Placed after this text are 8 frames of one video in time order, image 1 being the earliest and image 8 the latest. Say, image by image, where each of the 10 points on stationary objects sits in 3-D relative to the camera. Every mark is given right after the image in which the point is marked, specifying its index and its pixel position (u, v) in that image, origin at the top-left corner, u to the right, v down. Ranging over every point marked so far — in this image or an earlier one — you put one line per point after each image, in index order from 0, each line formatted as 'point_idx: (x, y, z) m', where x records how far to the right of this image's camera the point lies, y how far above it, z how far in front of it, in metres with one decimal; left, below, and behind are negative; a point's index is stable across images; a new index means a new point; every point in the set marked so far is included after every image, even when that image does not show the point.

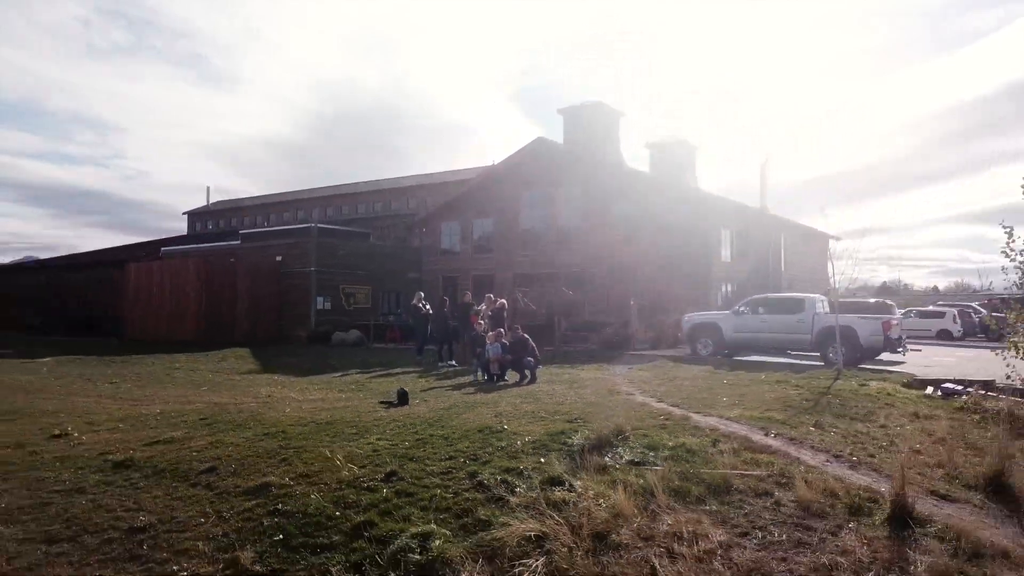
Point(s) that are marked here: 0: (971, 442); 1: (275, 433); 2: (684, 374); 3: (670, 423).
0: (+3.1, -1.0, +4.6) m
1: (-1.4, -0.9, +4.2) m
2: (+1.8, -0.9, +7.3) m
3: (+1.0, -0.8, +4.3) m
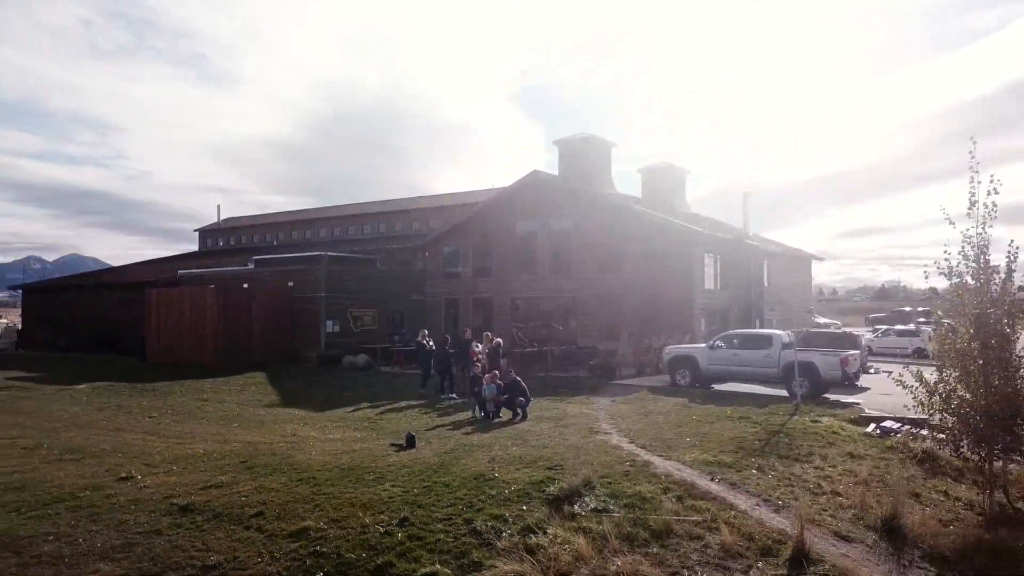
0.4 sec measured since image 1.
0: (+3.0, -1.5, +5.5) m
1: (-1.5, -1.4, +5.1) m
2: (+1.8, -1.4, +8.2) m
3: (+0.9, -1.4, +5.2) m
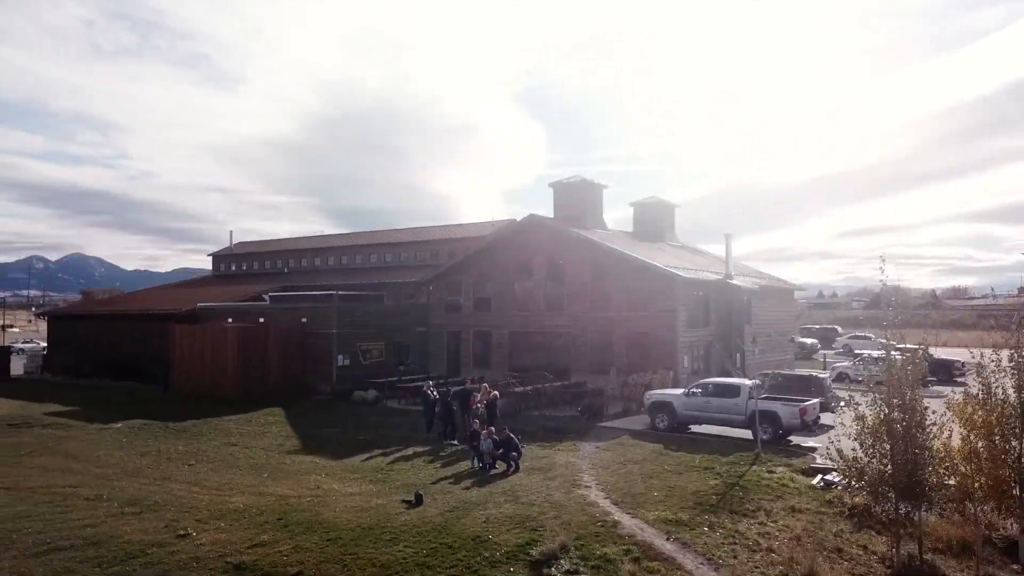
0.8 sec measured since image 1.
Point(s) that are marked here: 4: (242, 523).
0: (+2.9, -2.4, +6.5) m
1: (-1.6, -2.2, +6.2) m
2: (+1.7, -2.3, +9.3) m
3: (+0.8, -2.2, +6.3) m
4: (-2.6, -2.3, +6.8) m
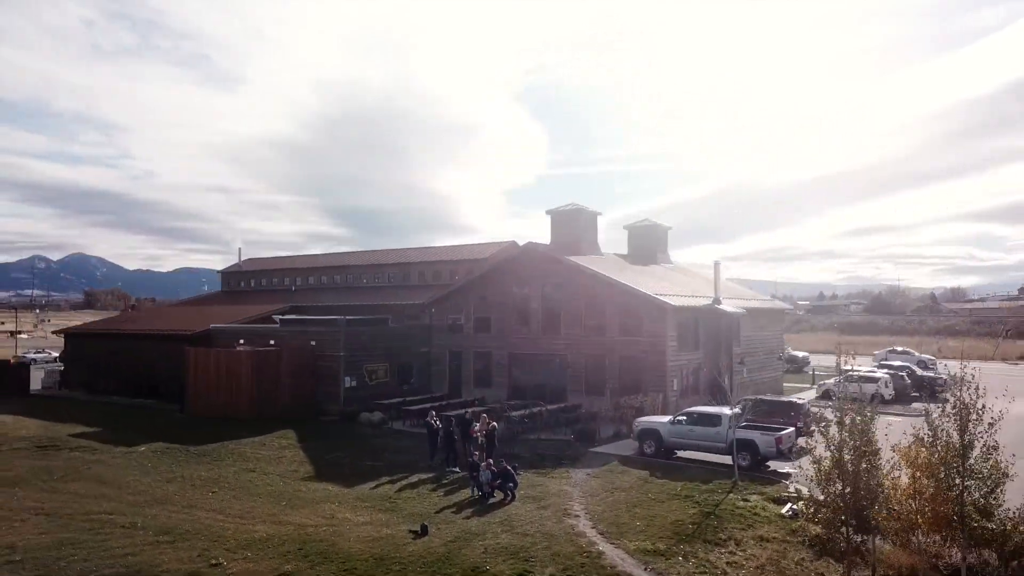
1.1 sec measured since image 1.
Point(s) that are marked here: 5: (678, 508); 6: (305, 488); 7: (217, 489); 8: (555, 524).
0: (+2.9, -3.0, +7.3) m
1: (-1.6, -2.8, +7.0) m
2: (+1.6, -2.9, +10.1) m
3: (+0.8, -2.8, +7.1) m
4: (-2.7, -2.9, +7.6) m
5: (+2.2, -2.9, +9.0) m
6: (-3.0, -2.9, +10.1) m
7: (-4.3, -3.0, +10.2) m
8: (+0.5, -2.8, +8.3) m
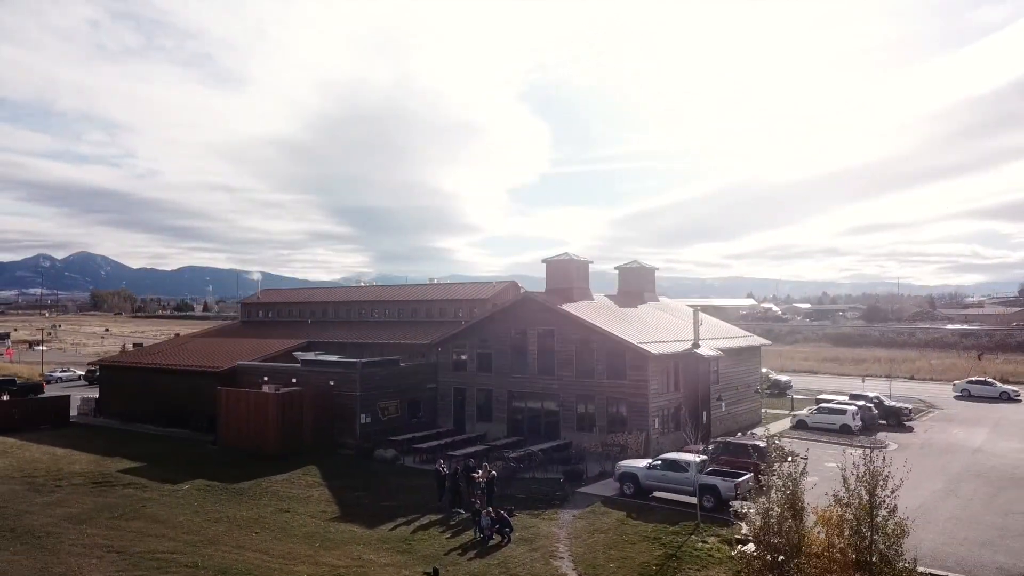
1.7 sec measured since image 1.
0: (+2.8, -4.2, +9.1) m
1: (-1.7, -4.1, +8.8) m
2: (+1.6, -4.1, +11.9) m
3: (+0.7, -4.0, +8.9) m
4: (-2.8, -4.1, +9.4) m
5: (+2.1, -4.1, +10.8) m
6: (-3.1, -4.1, +11.9) m
7: (-4.4, -4.2, +12.0) m
8: (+0.5, -4.1, +10.1) m
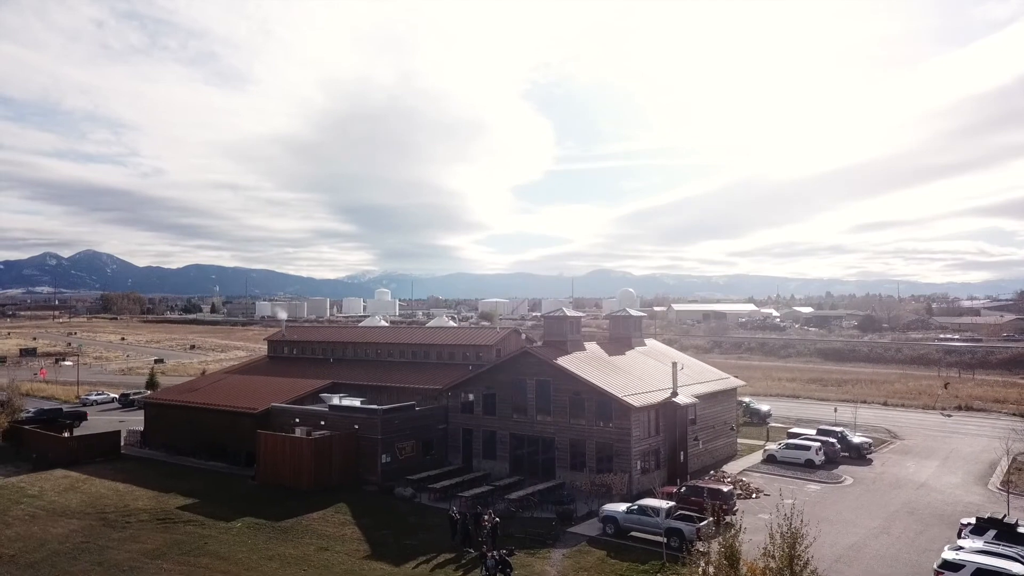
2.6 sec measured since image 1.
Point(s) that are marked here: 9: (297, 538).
0: (+2.8, -5.9, +11.8) m
1: (-1.7, -5.8, +11.5) m
2: (+1.6, -5.8, +14.6) m
3: (+0.7, -5.8, +11.6) m
4: (-2.8, -5.9, +12.1) m
5: (+2.1, -5.8, +13.5) m
6: (-3.1, -5.9, +14.6) m
7: (-4.4, -5.9, +14.7) m
8: (+0.4, -5.8, +12.8) m
9: (-5.2, -5.9, +16.6) m
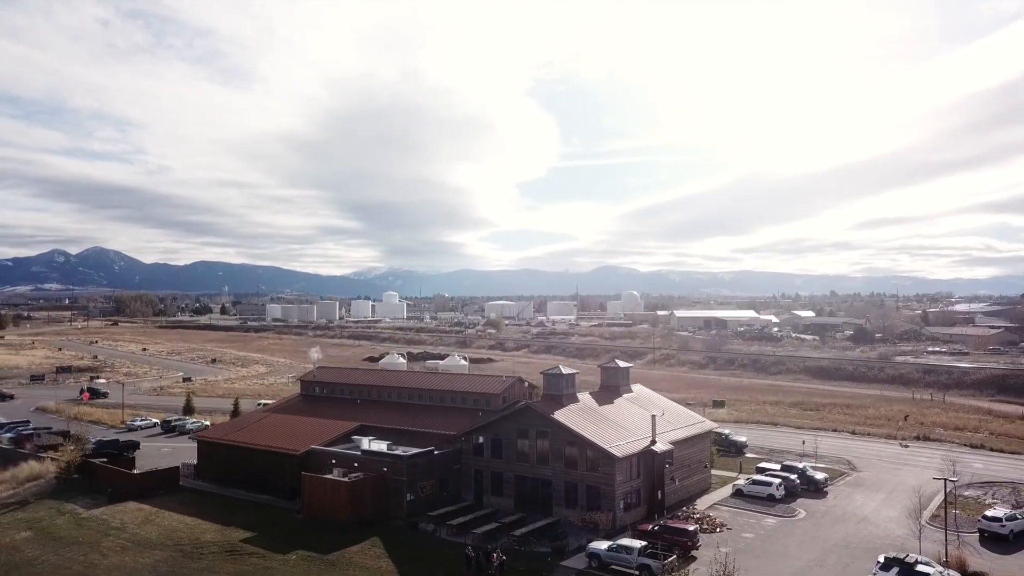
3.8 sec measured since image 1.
0: (+6.6, -4.7, +12.2) m
1: (+2.0, -4.6, +11.9) m
2: (+5.4, -4.6, +14.9) m
3: (+4.5, -4.6, +11.9) m
4: (+1.0, -4.7, +12.5) m
5: (+5.9, -4.6, +13.8) m
6: (+0.7, -4.6, +15.0) m
7: (-0.6, -4.7, +15.1) m
8: (+4.2, -4.6, +13.1) m
9: (-1.4, -4.7, +17.0) m
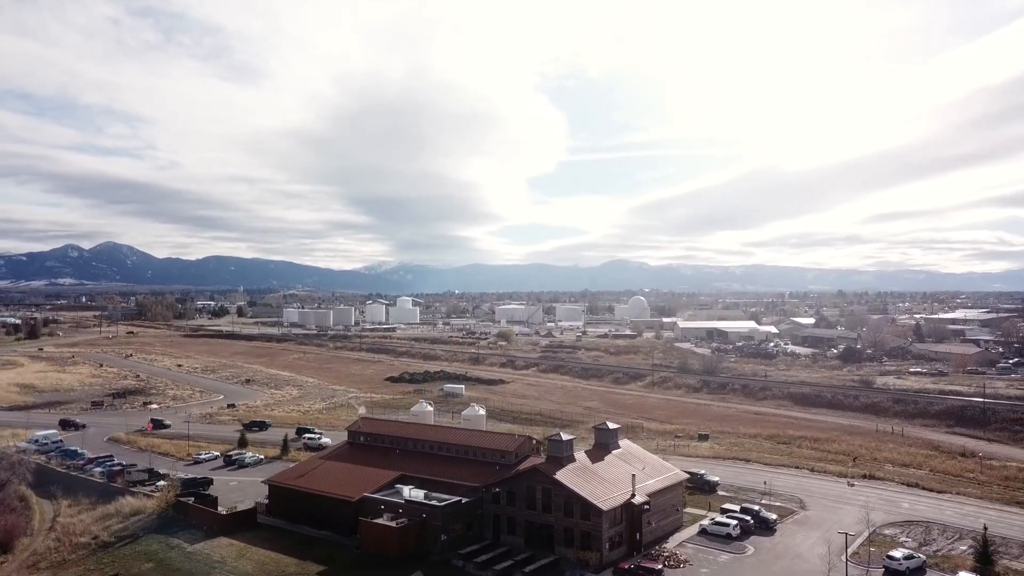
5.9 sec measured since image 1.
0: (+6.9, -10.2, +21.3) m
1: (+2.4, -10.1, +21.1) m
2: (+5.8, -10.0, +24.0) m
3: (+4.8, -10.0, +21.1) m
4: (+1.4, -10.1, +21.7) m
5: (+6.3, -10.0, +22.9) m
6: (+1.1, -10.1, +24.2) m
7: (-0.2, -10.1, +24.3) m
8: (+4.6, -10.0, +22.3) m
9: (-1.0, -10.1, +26.3) m
